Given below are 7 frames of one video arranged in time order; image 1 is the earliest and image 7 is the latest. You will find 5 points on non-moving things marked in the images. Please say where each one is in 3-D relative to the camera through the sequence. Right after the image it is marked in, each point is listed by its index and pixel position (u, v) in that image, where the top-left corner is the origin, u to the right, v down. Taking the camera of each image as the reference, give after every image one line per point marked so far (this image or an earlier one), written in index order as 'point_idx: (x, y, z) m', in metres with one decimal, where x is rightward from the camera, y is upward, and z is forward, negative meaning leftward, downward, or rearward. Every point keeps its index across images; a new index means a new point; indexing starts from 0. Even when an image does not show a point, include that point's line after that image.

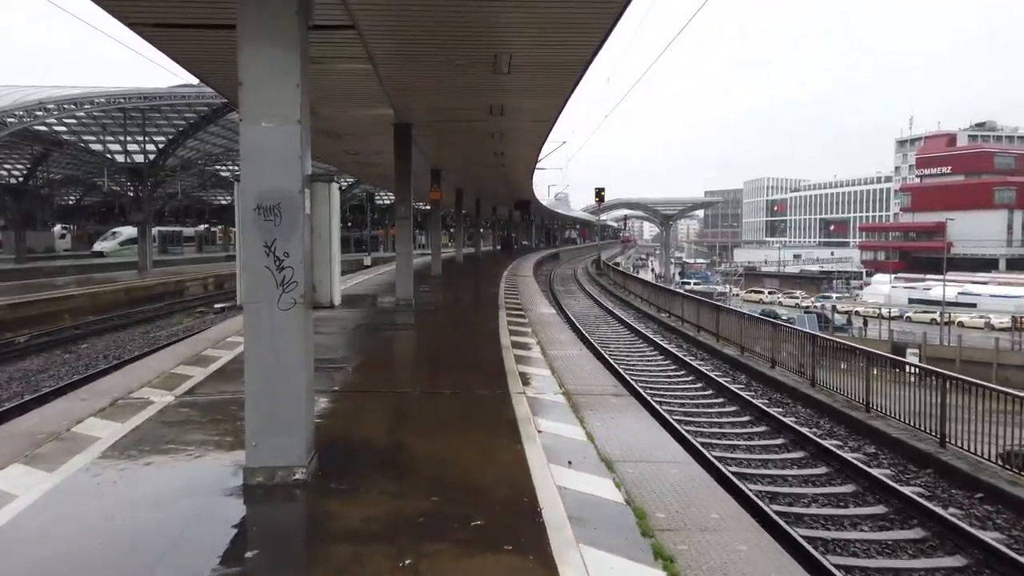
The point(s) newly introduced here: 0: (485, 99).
0: (-0.6, +3.8, +14.8) m
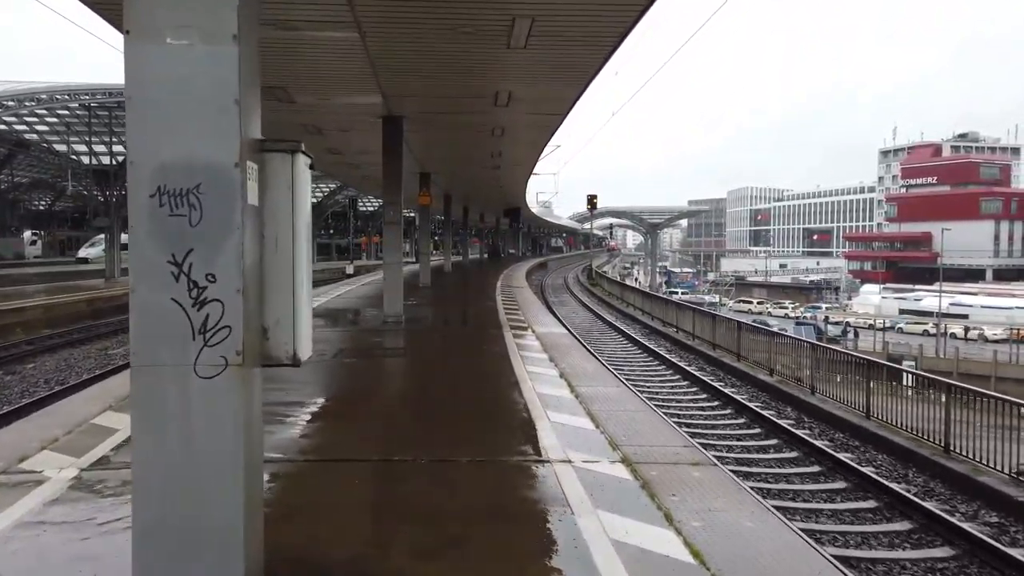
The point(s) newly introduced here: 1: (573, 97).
0: (-0.5, +3.5, +12.7) m
1: (+1.1, +3.5, +13.7) m
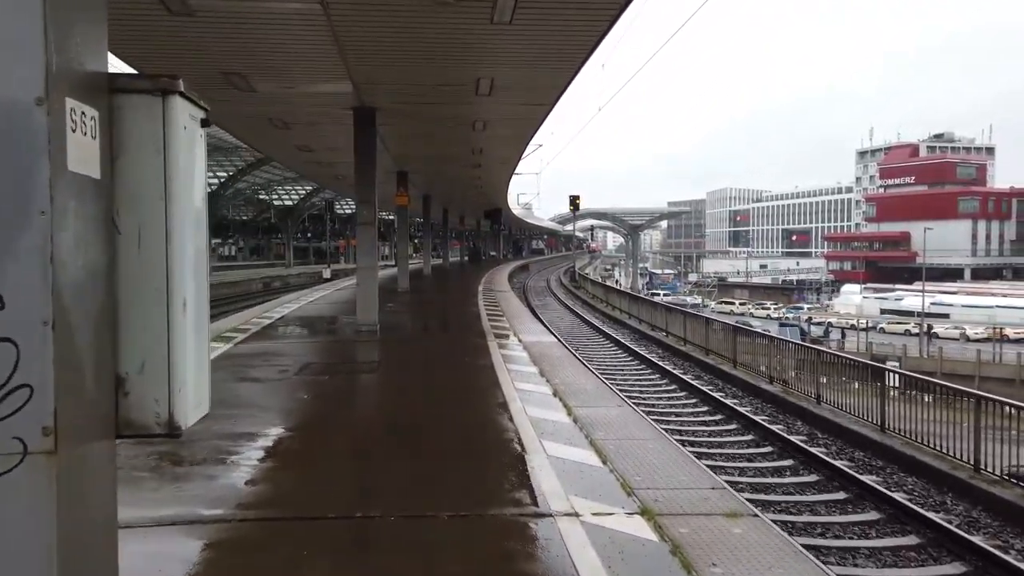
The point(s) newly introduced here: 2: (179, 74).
0: (-0.8, +3.4, +11.6) m
1: (+0.8, +3.4, +12.6) m
2: (-5.2, +3.3, +11.6) m
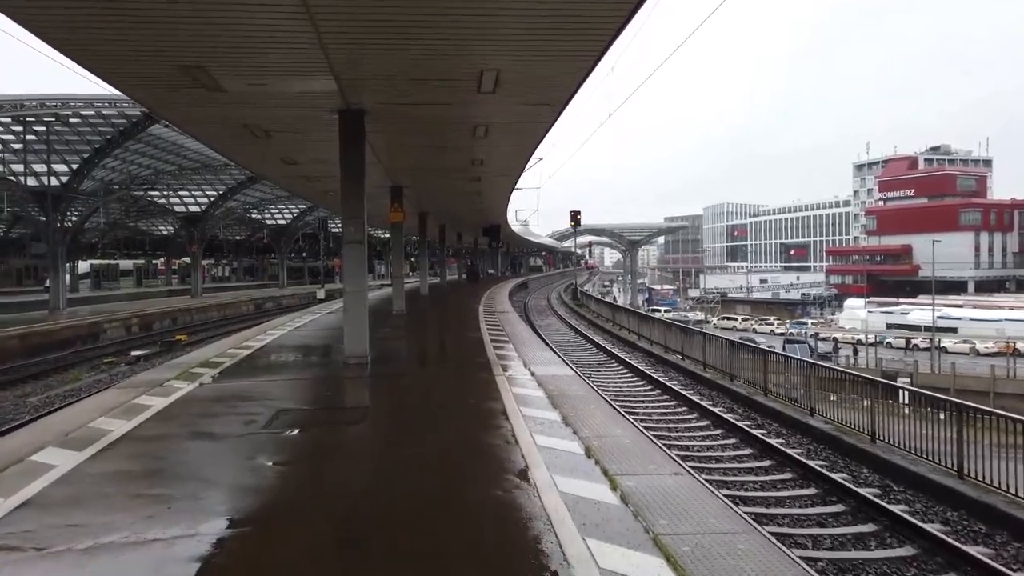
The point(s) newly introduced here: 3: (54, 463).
0: (-0.6, +3.0, +10.0) m
1: (+0.9, +3.0, +10.9) m
2: (-5.0, +2.9, +9.9) m
3: (-3.9, -1.5, +6.5) m
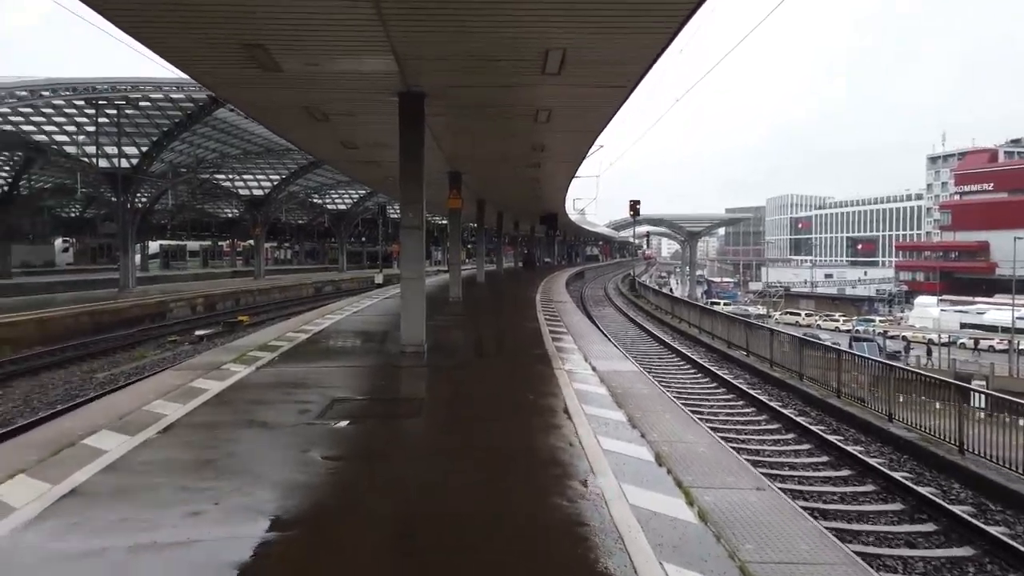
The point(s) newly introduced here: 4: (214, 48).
0: (+0.2, +3.2, +9.5) m
1: (+1.9, +3.1, +10.4) m
2: (-4.2, +3.1, +9.8) m
3: (-3.4, -1.3, +6.3) m
4: (-3.9, +3.1, +9.8) m
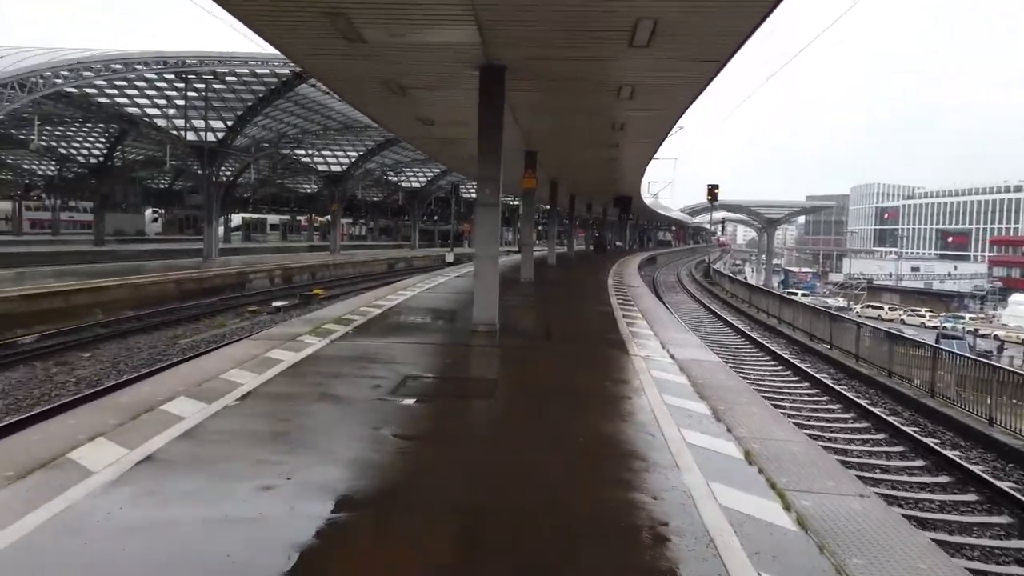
0: (+1.3, +3.4, +9.1) m
1: (+3.0, +3.3, +9.8) m
2: (-3.0, +3.5, +9.7) m
3: (-2.8, -1.1, +6.3) m
4: (-2.8, +3.5, +9.7) m
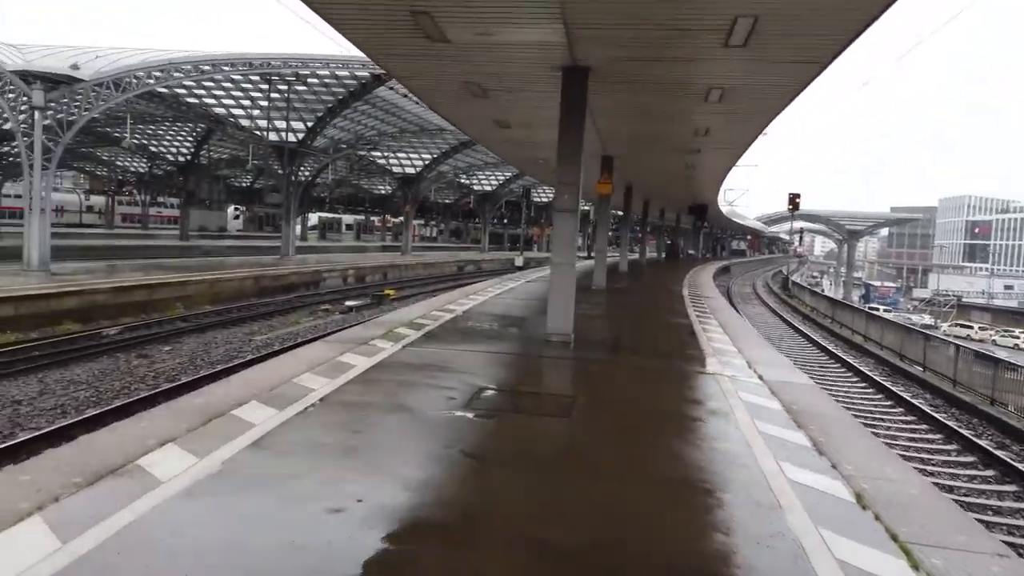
0: (+2.3, +3.2, +8.5) m
1: (+4.1, +3.1, +9.1) m
2: (-1.9, +3.5, +9.6) m
3: (-2.1, -1.1, +6.2) m
4: (-1.7, +3.5, +9.5) m
